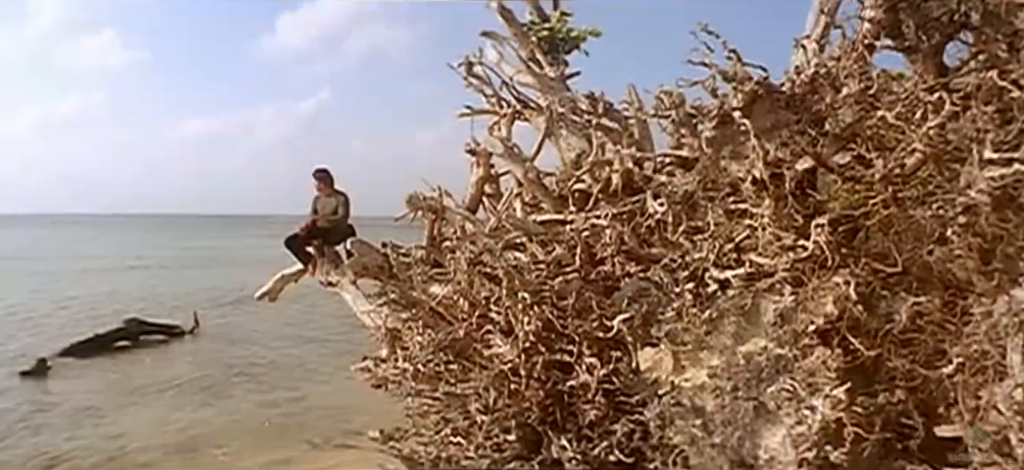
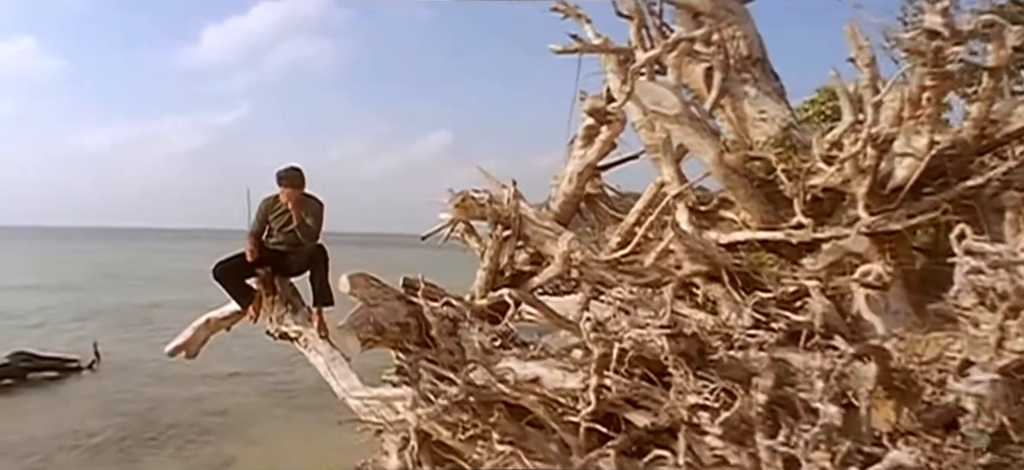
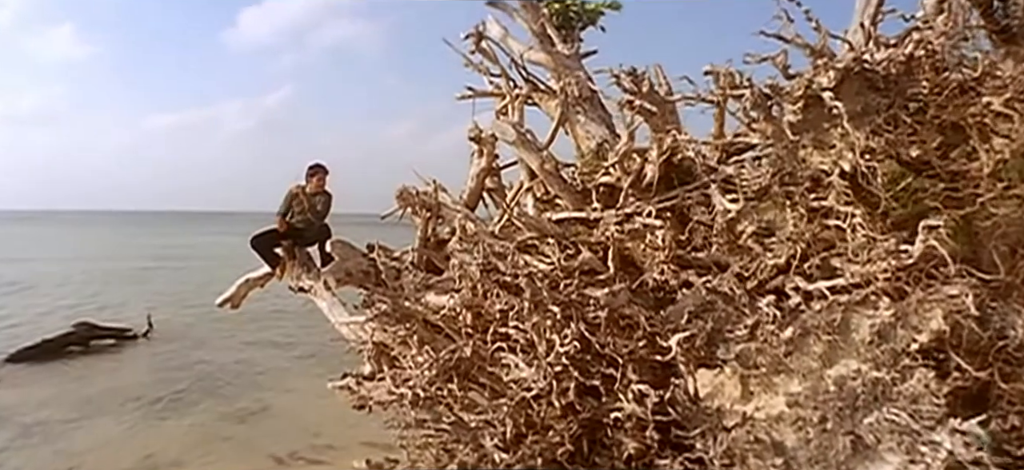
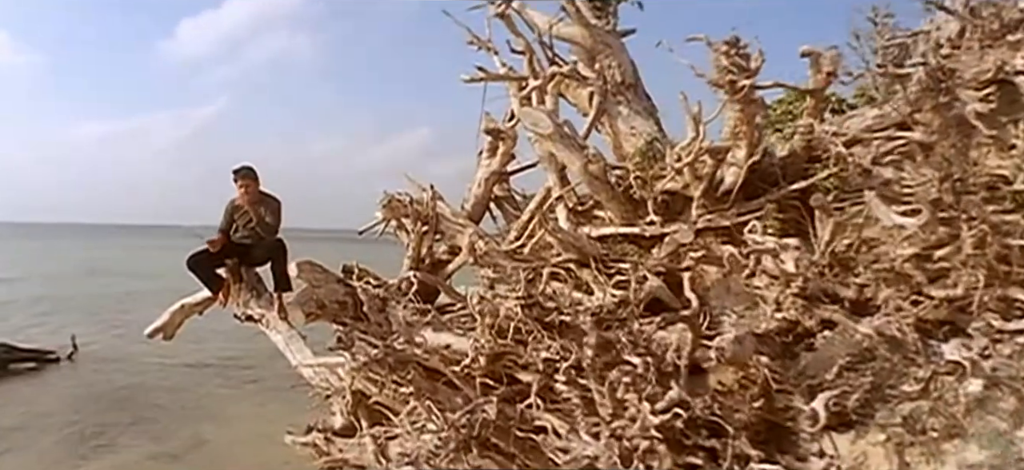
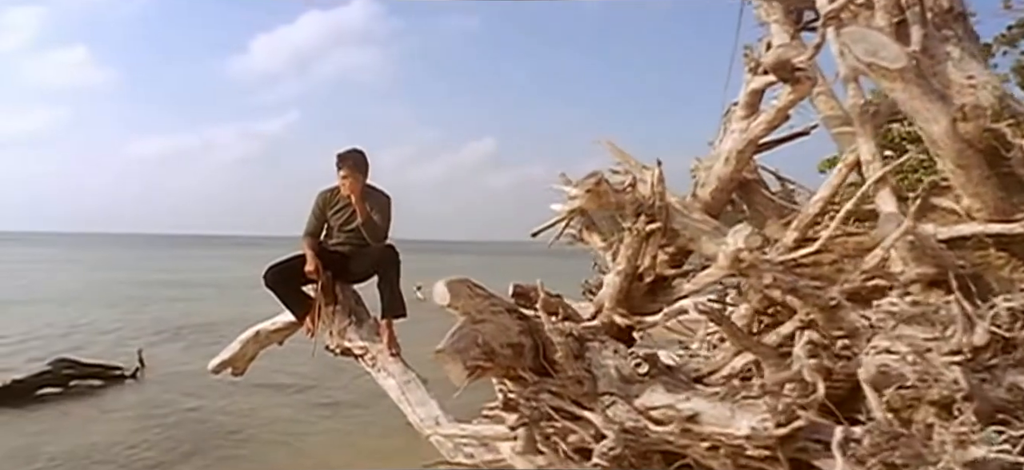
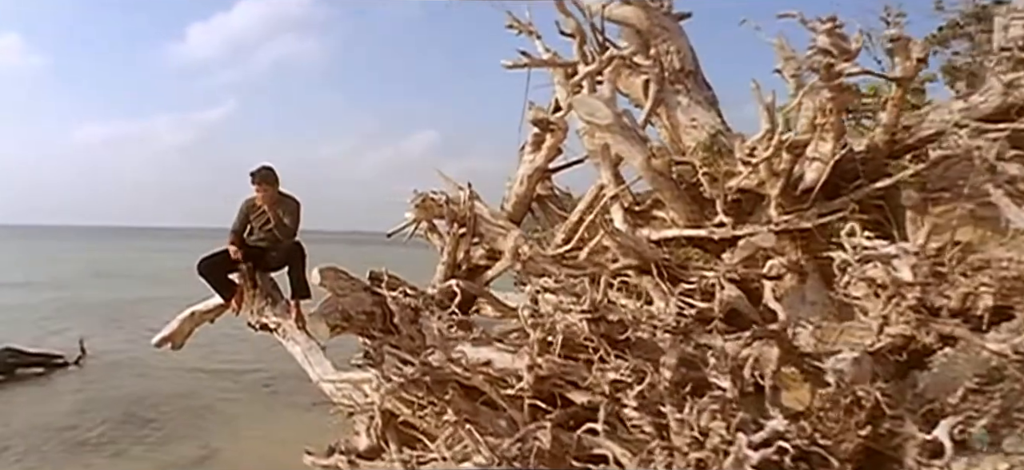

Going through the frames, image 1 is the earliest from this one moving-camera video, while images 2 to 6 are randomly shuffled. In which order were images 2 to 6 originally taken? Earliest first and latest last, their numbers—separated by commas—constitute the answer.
3, 4, 6, 2, 5
